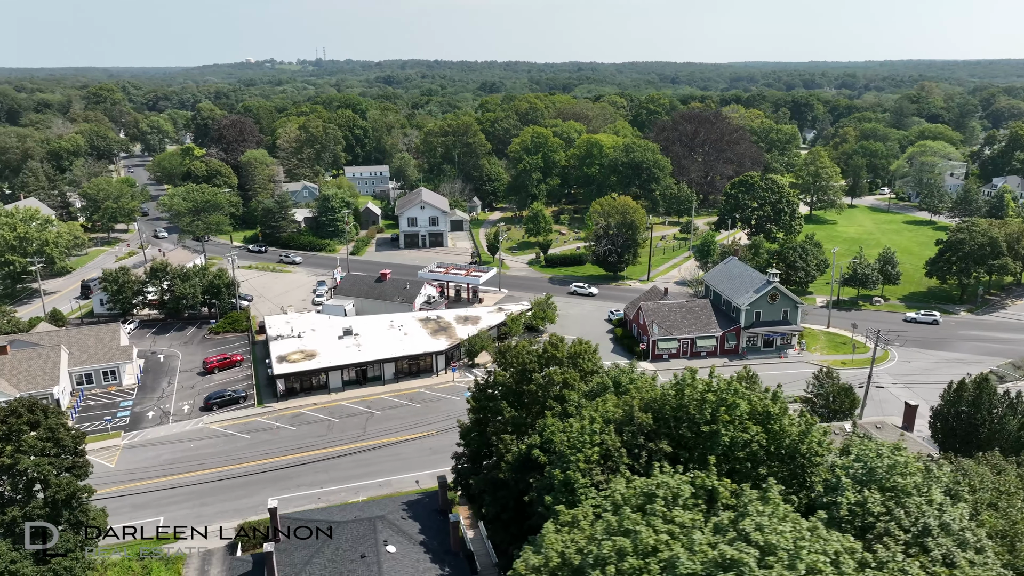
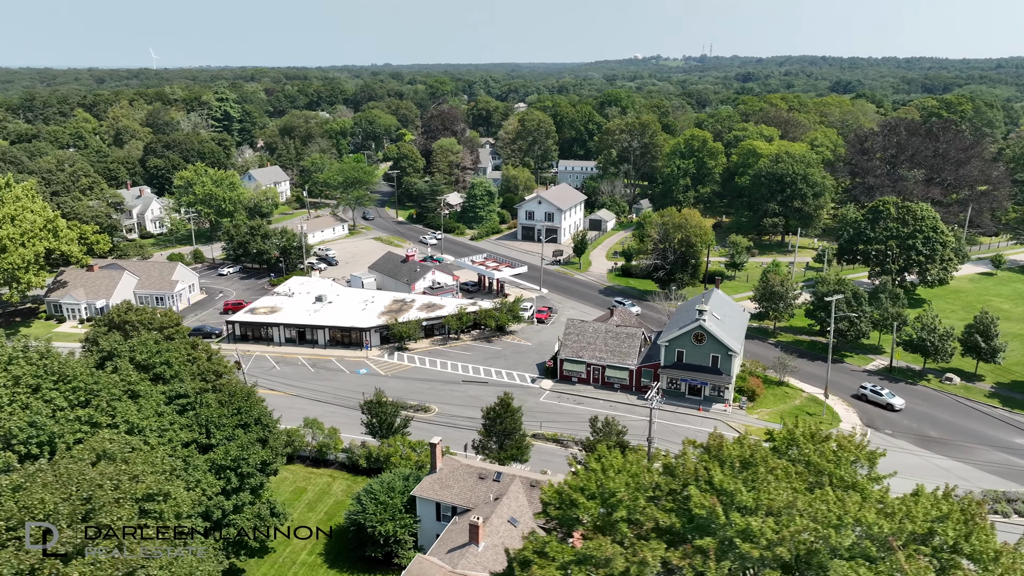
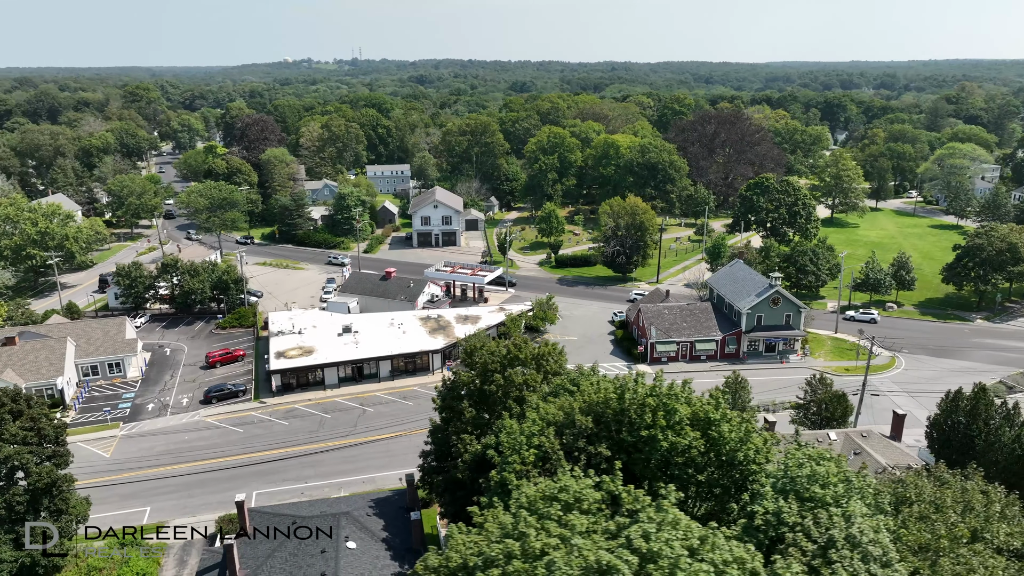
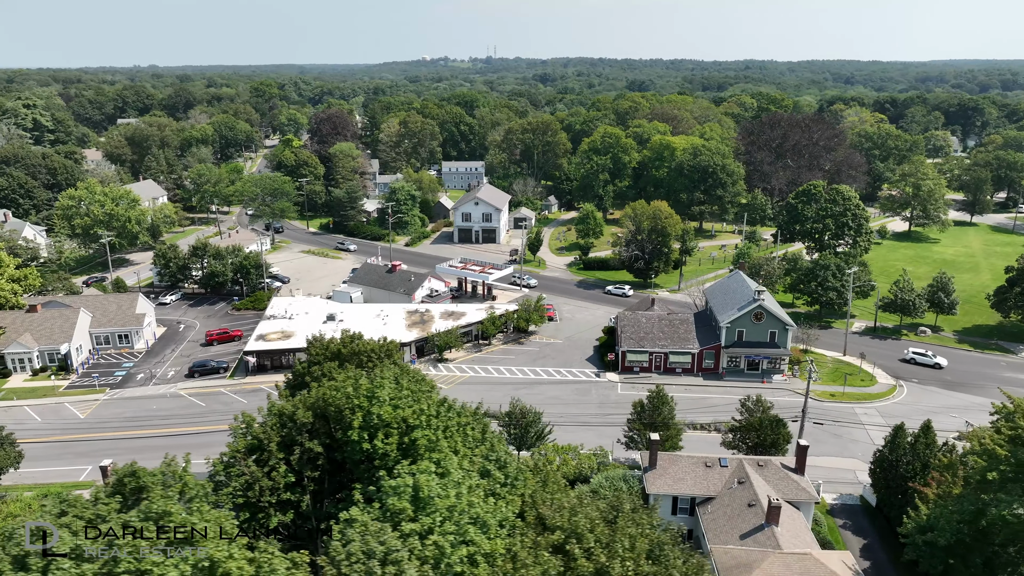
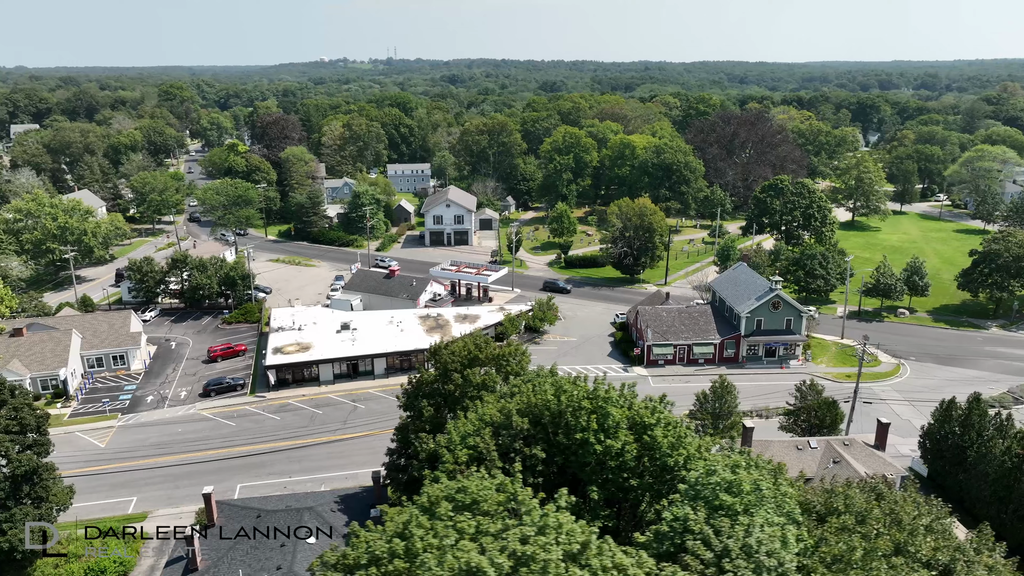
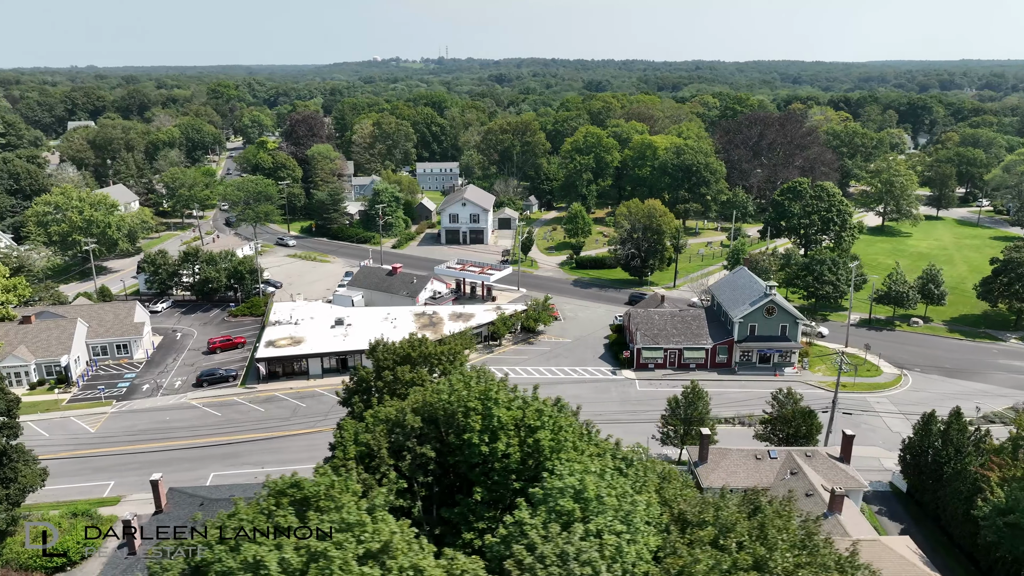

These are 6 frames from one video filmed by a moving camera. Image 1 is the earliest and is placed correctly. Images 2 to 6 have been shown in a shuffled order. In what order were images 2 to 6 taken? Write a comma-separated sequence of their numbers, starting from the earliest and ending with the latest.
3, 5, 6, 4, 2
